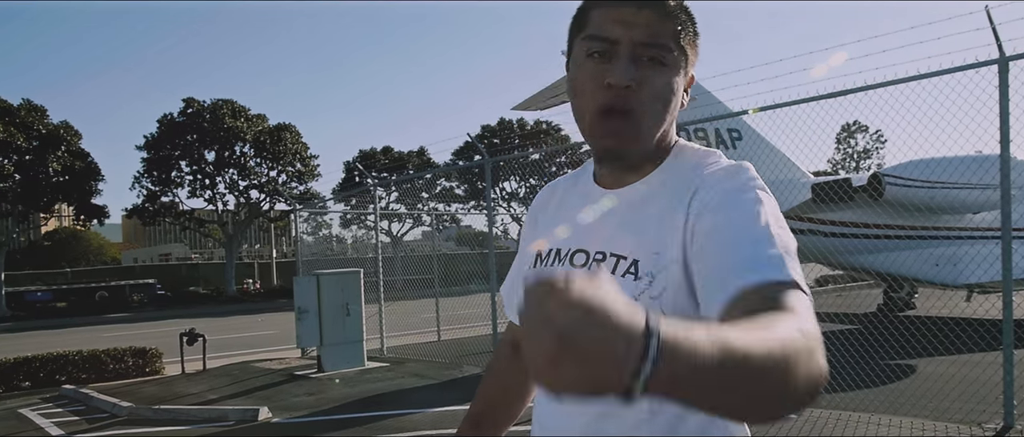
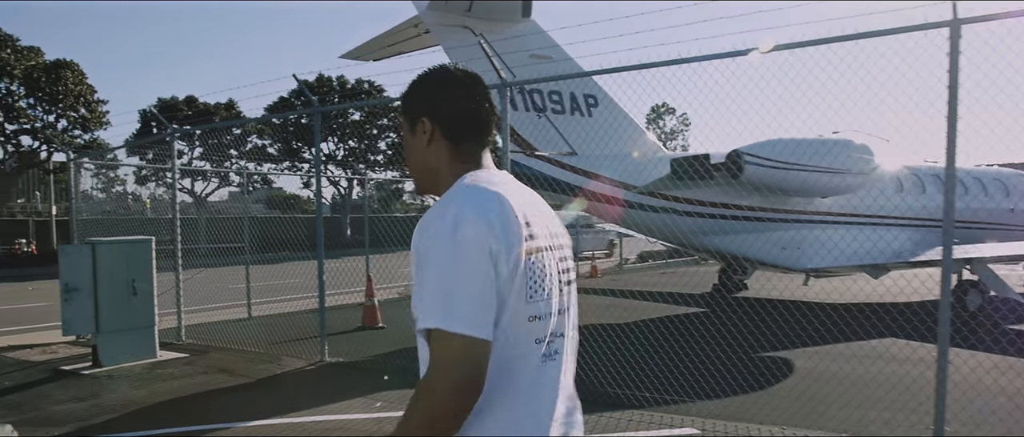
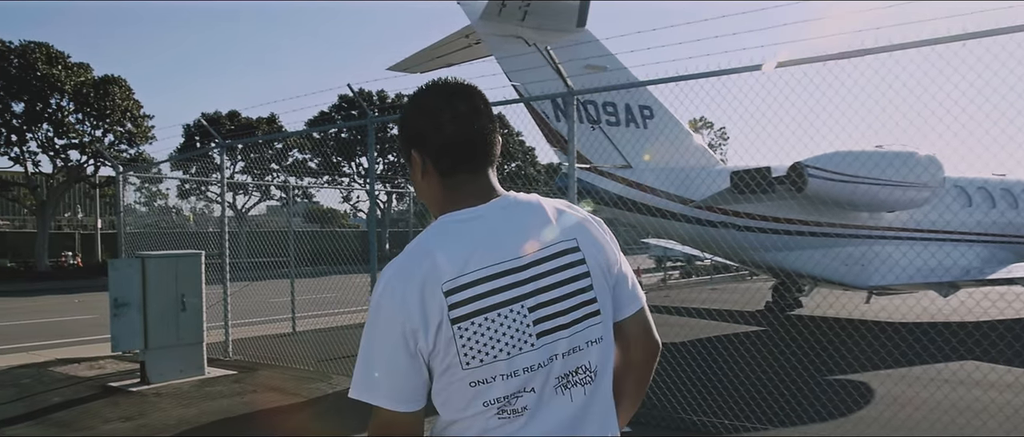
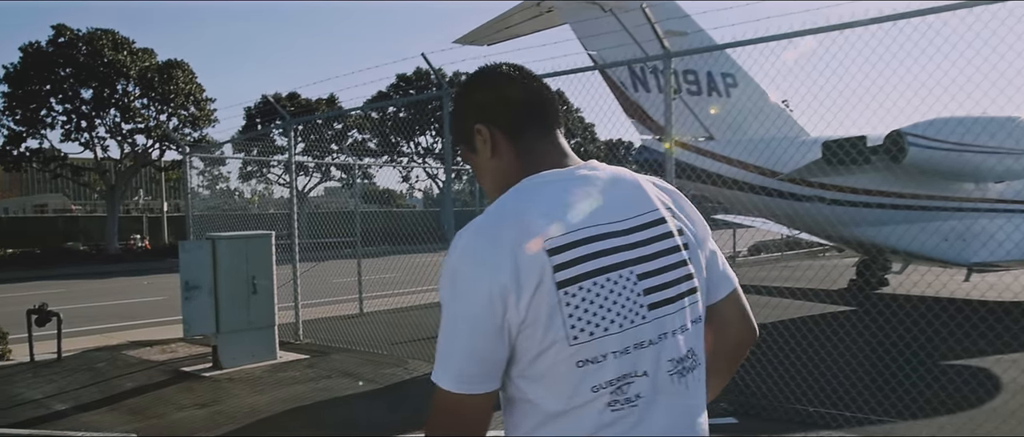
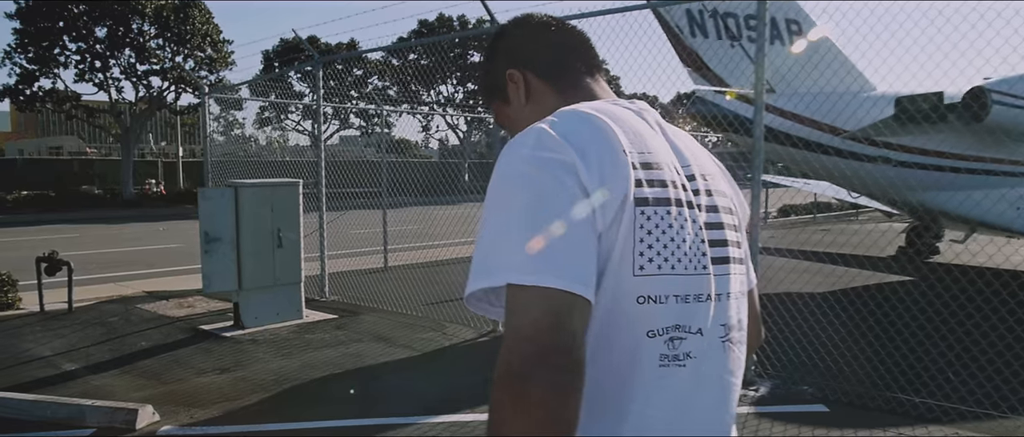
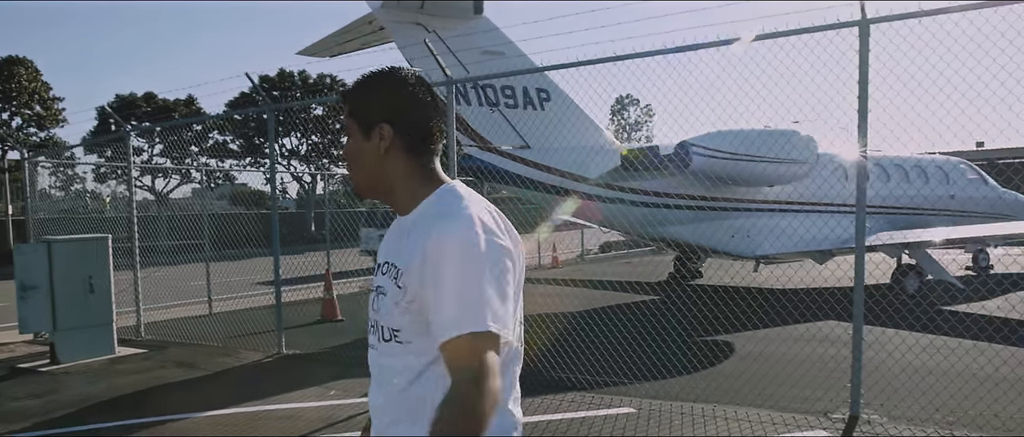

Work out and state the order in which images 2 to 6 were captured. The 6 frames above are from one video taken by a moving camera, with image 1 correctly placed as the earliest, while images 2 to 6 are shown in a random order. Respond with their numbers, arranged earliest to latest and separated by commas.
6, 2, 3, 4, 5
